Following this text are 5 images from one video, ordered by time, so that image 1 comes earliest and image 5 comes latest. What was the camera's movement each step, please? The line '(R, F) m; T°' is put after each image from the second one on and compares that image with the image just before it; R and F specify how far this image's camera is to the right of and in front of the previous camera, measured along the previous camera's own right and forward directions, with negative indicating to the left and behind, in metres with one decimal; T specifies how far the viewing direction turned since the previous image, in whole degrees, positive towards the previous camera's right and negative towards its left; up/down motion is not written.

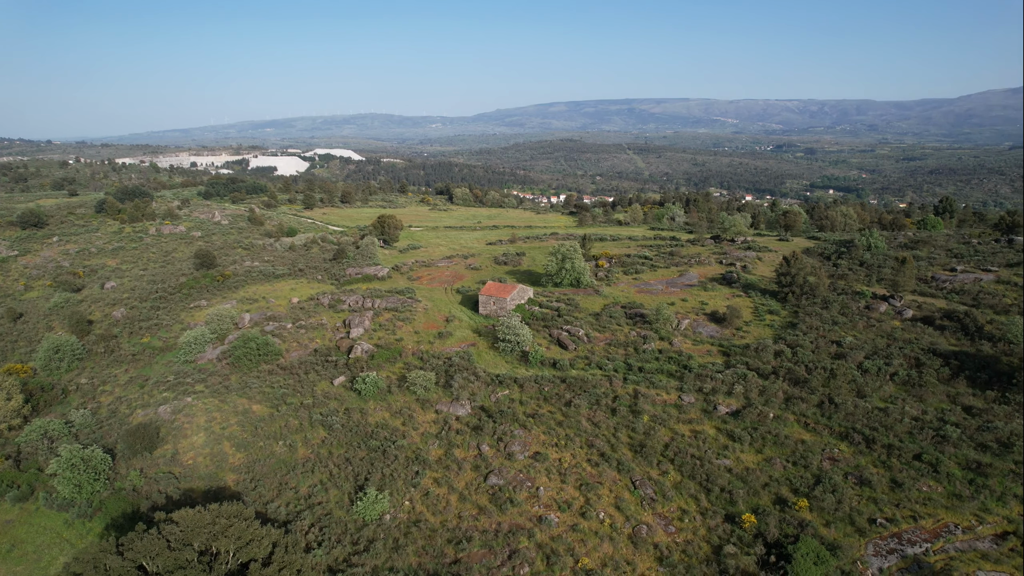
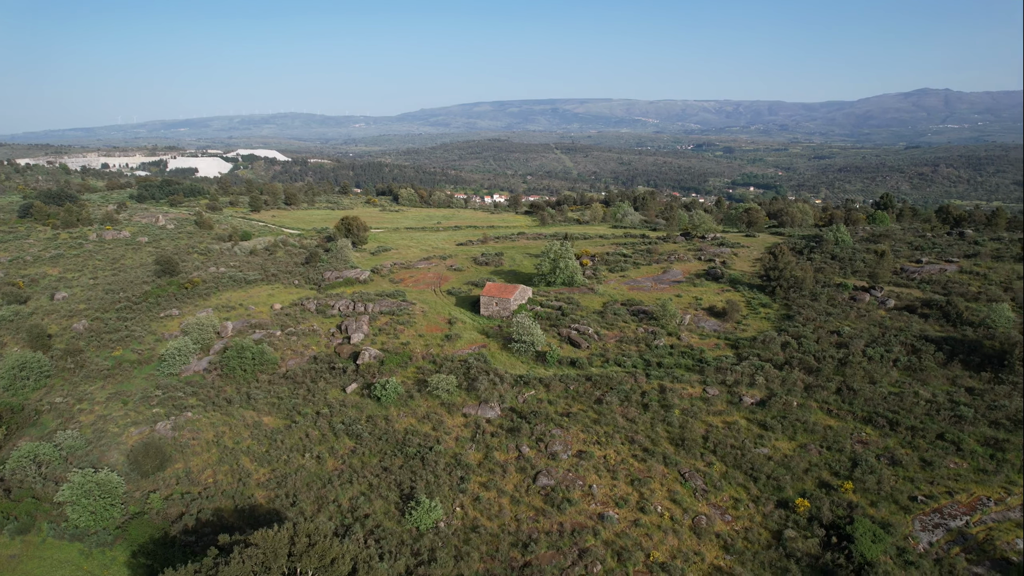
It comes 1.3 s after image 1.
(-3.7, +0.3) m; +6°
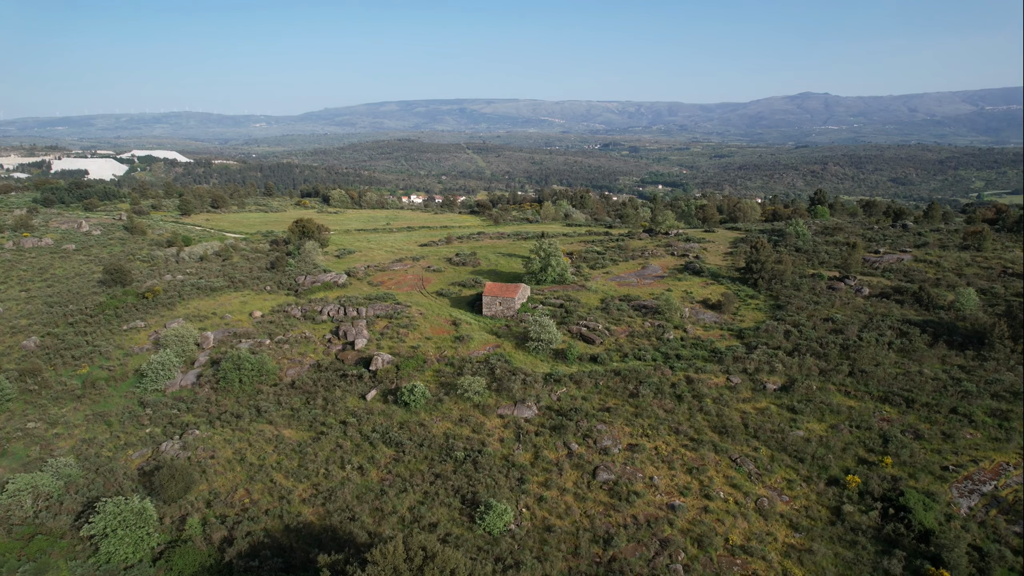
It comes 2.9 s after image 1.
(-4.6, +0.4) m; +8°
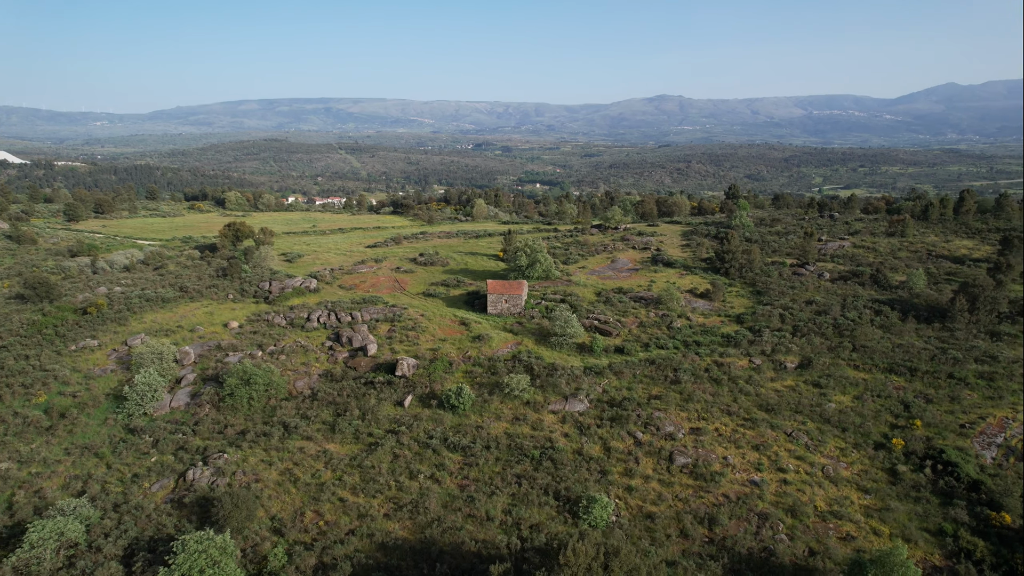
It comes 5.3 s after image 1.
(-6.4, +0.8) m; +11°
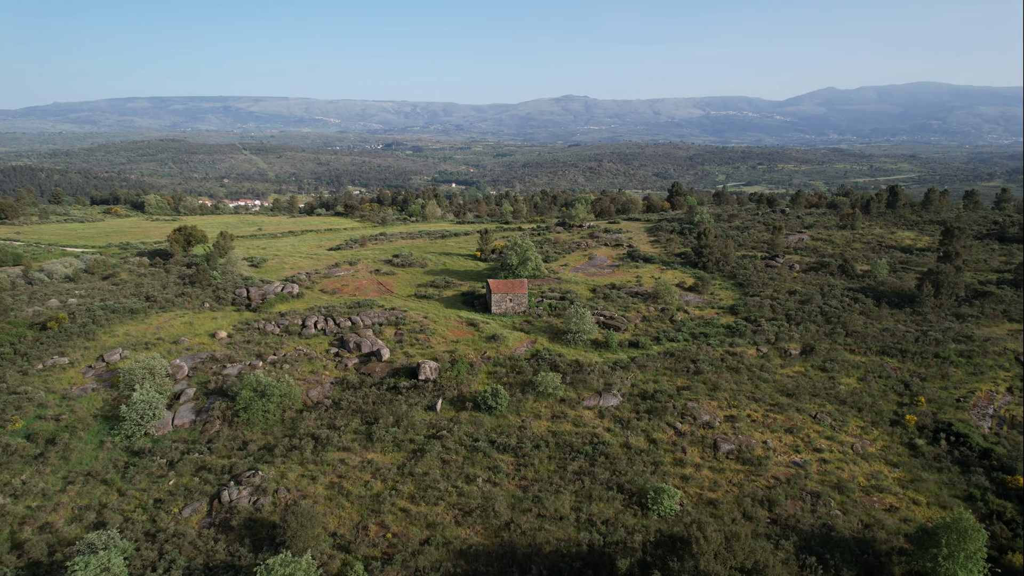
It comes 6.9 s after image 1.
(-4.5, +0.4) m; +8°
